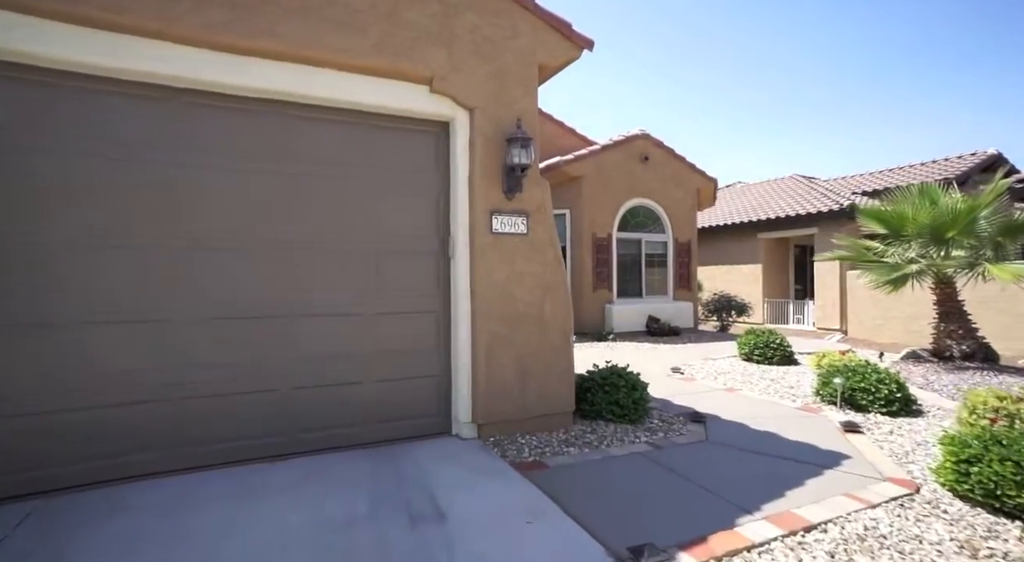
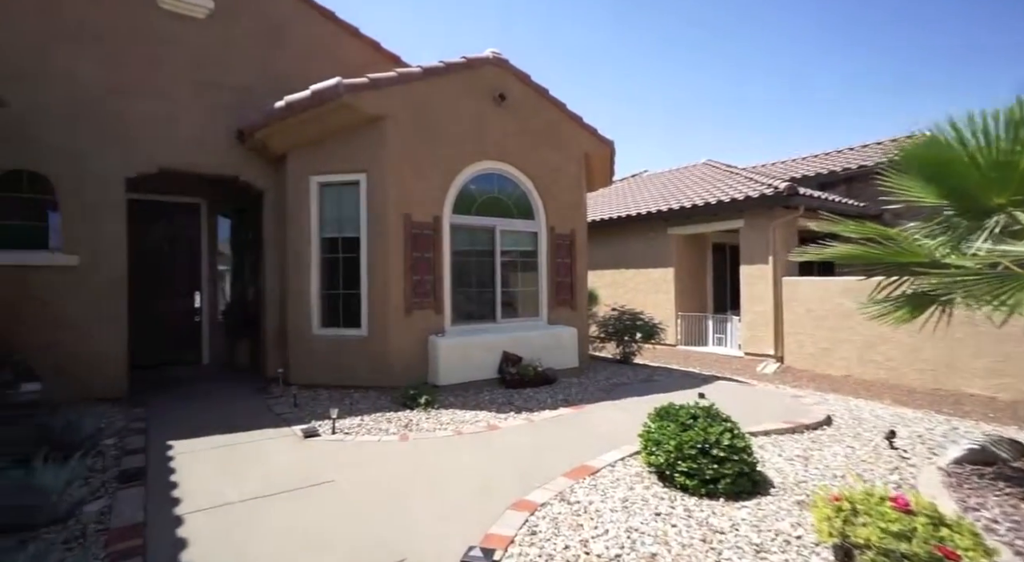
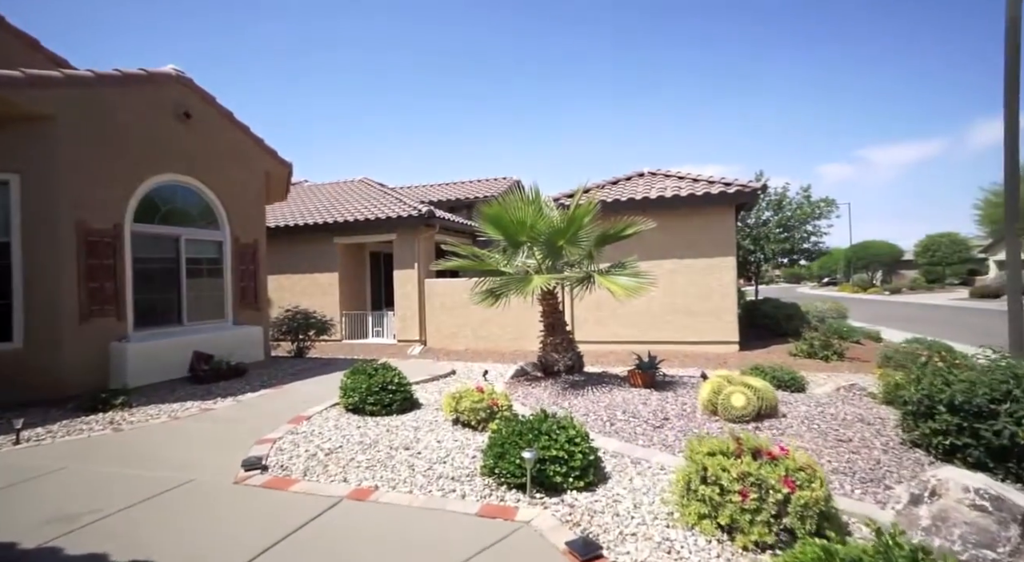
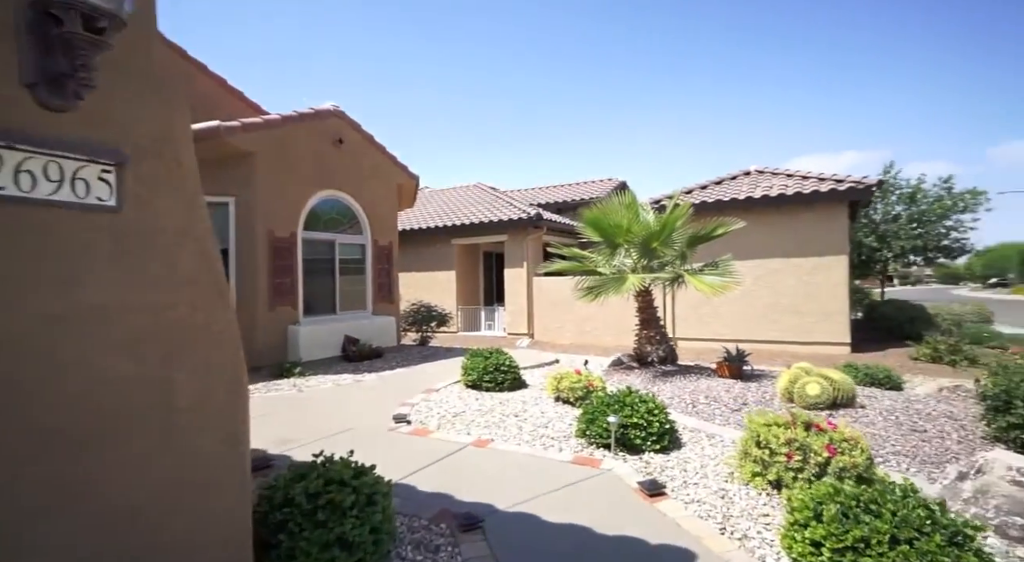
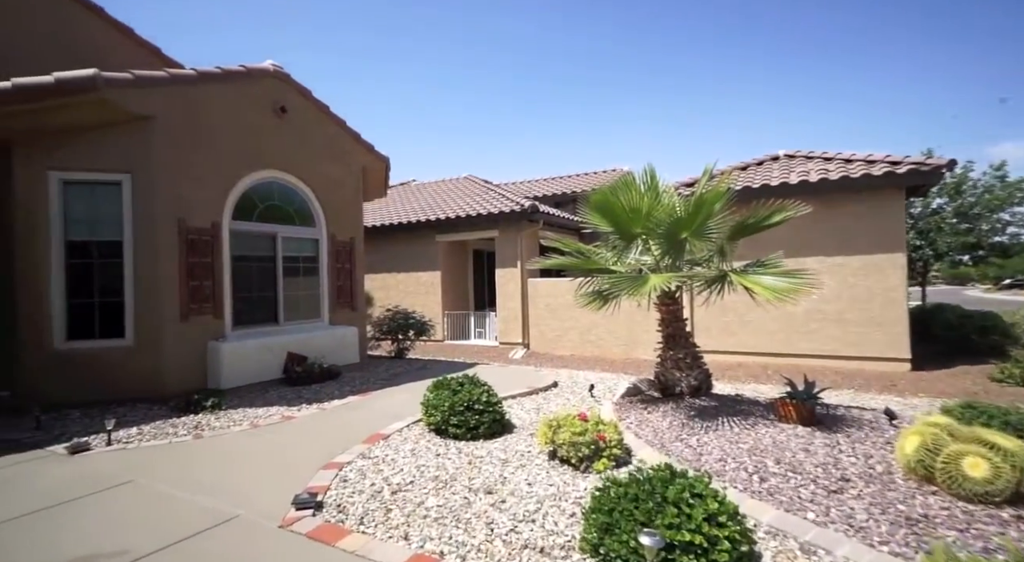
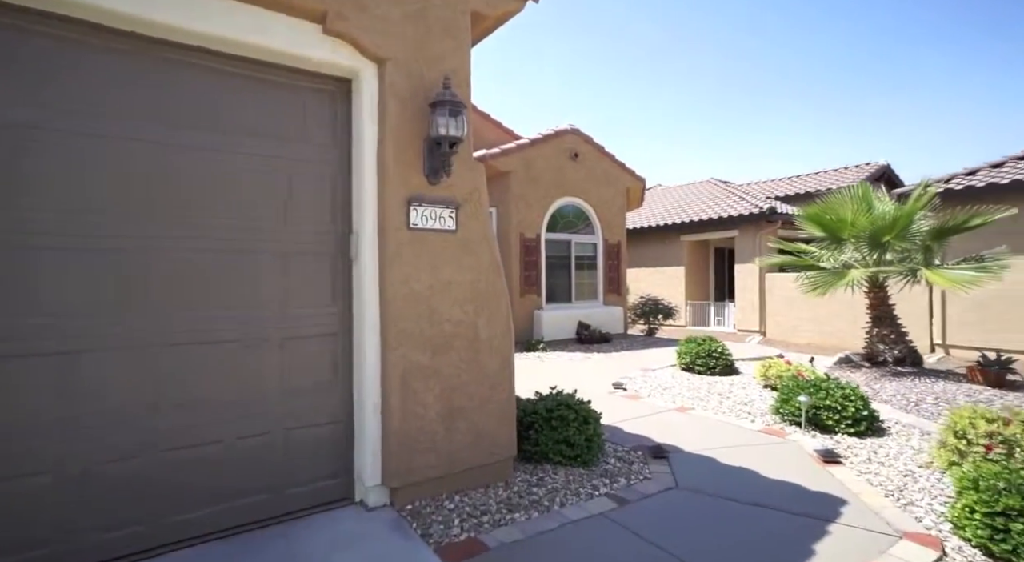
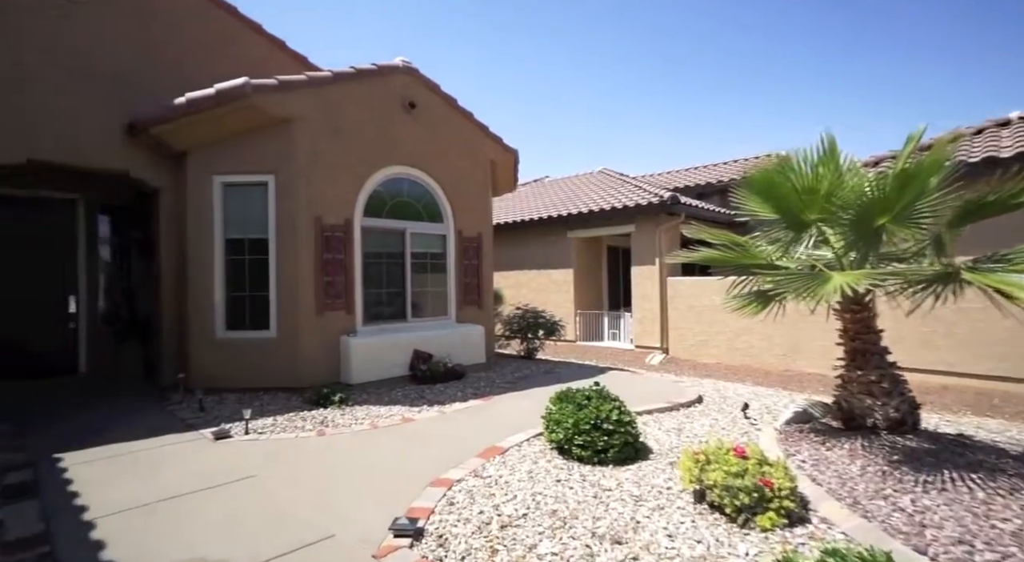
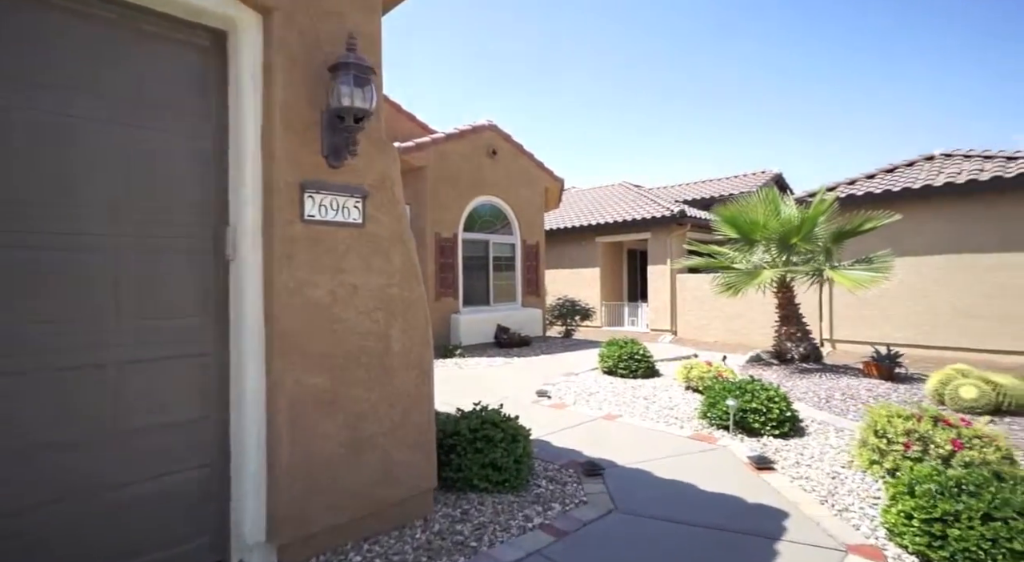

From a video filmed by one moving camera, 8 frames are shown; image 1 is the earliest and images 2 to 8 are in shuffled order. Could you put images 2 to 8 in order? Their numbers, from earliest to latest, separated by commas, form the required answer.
6, 8, 4, 3, 5, 7, 2
